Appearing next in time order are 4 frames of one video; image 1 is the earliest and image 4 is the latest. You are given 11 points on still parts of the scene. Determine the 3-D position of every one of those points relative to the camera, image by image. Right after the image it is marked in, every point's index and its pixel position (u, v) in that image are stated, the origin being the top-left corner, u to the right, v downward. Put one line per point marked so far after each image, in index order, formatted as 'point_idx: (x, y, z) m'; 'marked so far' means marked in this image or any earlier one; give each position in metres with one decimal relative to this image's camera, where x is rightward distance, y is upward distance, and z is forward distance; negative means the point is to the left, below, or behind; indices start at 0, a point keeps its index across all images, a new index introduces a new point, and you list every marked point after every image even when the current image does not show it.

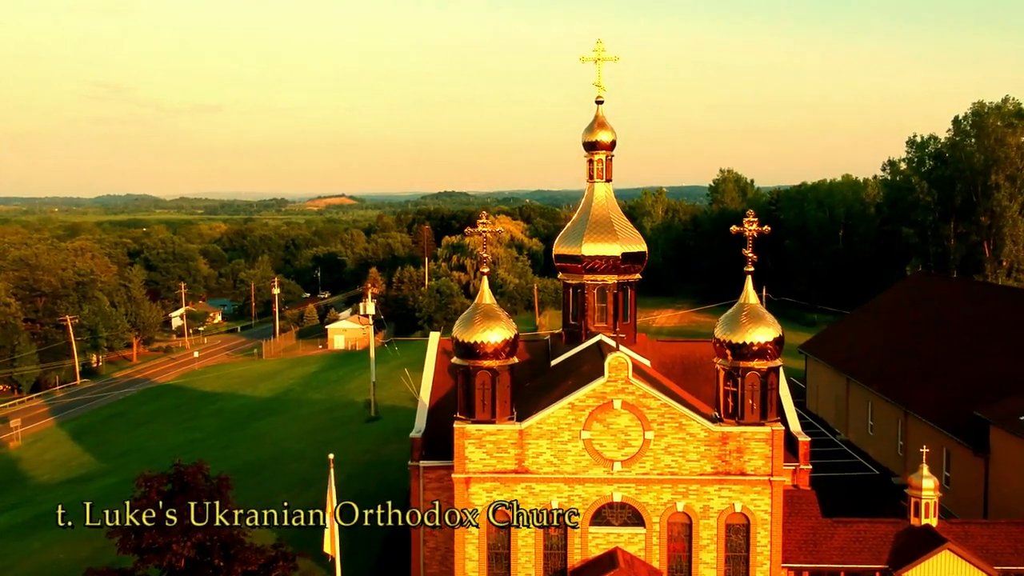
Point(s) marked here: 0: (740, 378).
0: (+4.6, -1.9, +18.2) m
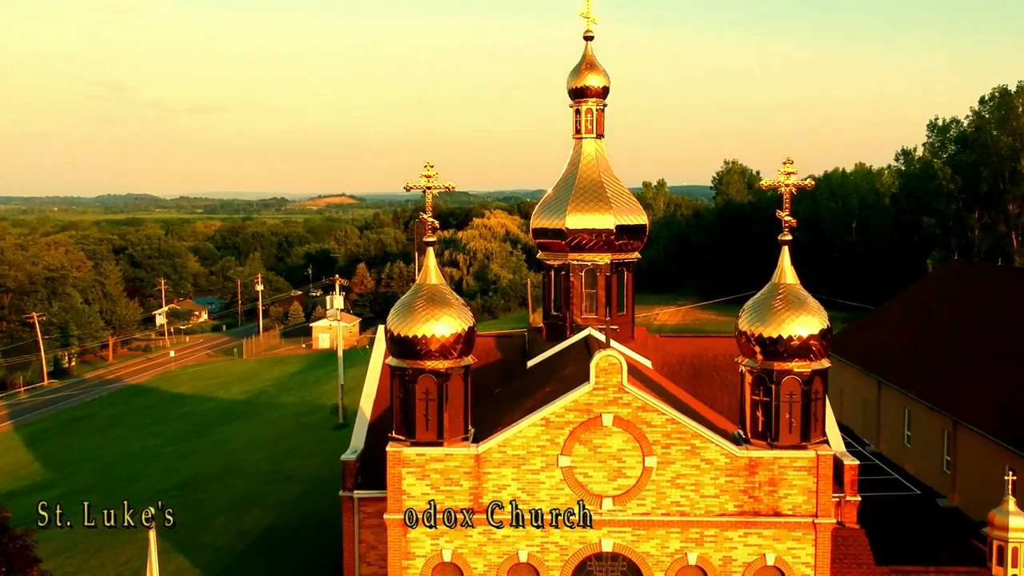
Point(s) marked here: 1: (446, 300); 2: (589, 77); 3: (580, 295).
0: (+3.9, -1.5, +13.5) m
1: (-1.0, -0.2, +13.8) m
2: (+1.6, +4.5, +19.2) m
3: (+1.4, -0.1, +18.4) m
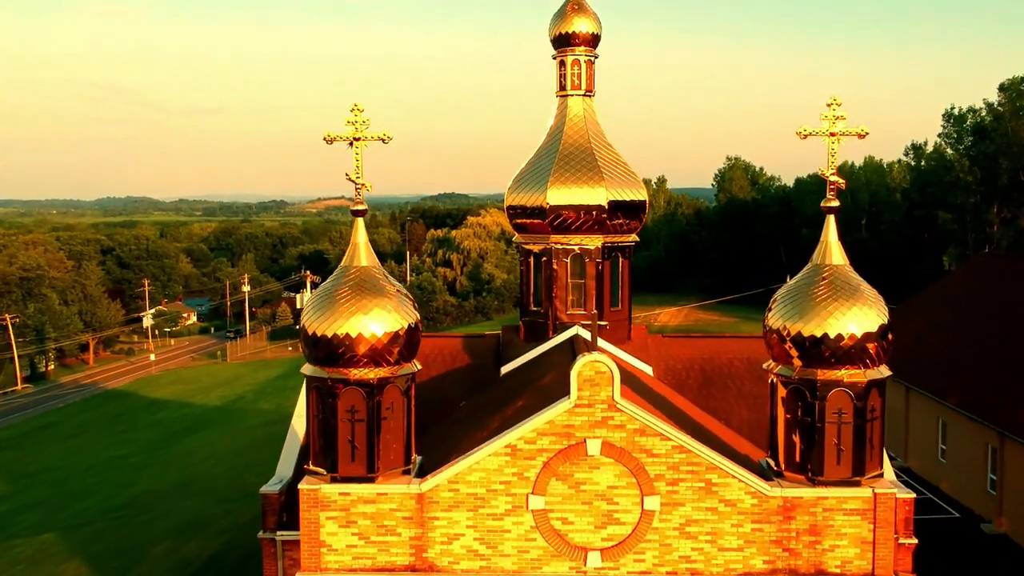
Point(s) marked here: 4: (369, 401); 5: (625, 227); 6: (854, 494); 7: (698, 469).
0: (+3.4, -1.3, +10.2) m
1: (-1.5, 0.0, +10.5) m
2: (+1.1, +4.6, +15.8) m
3: (+0.9, 0.0, +15.1) m
4: (-1.6, -1.3, +10.3) m
5: (+1.9, +1.0, +15.3) m
6: (+3.7, -2.2, +9.8) m
7: (+2.0, -2.0, +9.8) m
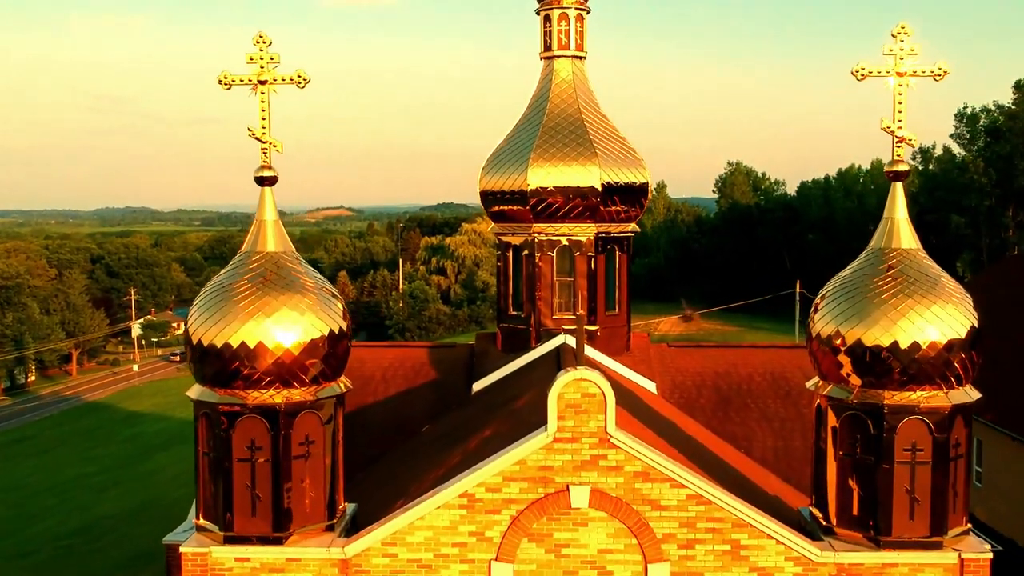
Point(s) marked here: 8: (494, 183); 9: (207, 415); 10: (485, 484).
0: (+3.1, -1.2, +7.6) m
1: (-1.9, +0.1, +7.9) m
2: (+0.8, +4.6, +13.3) m
3: (+0.5, 0.0, +12.5) m
4: (-2.0, -1.2, +7.7) m
5: (+1.5, +1.0, +12.7) m
6: (+3.4, -2.2, +7.2) m
7: (+1.7, -1.9, +7.2) m
8: (-0.3, +1.5, +12.9) m
9: (-2.6, -1.1, +7.9) m
10: (-0.2, -1.6, +7.2) m
